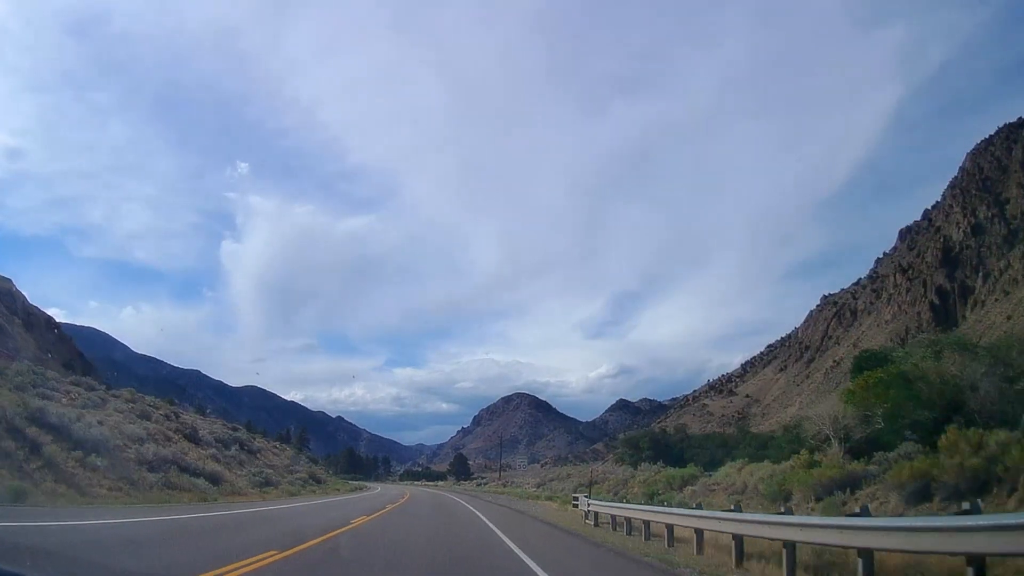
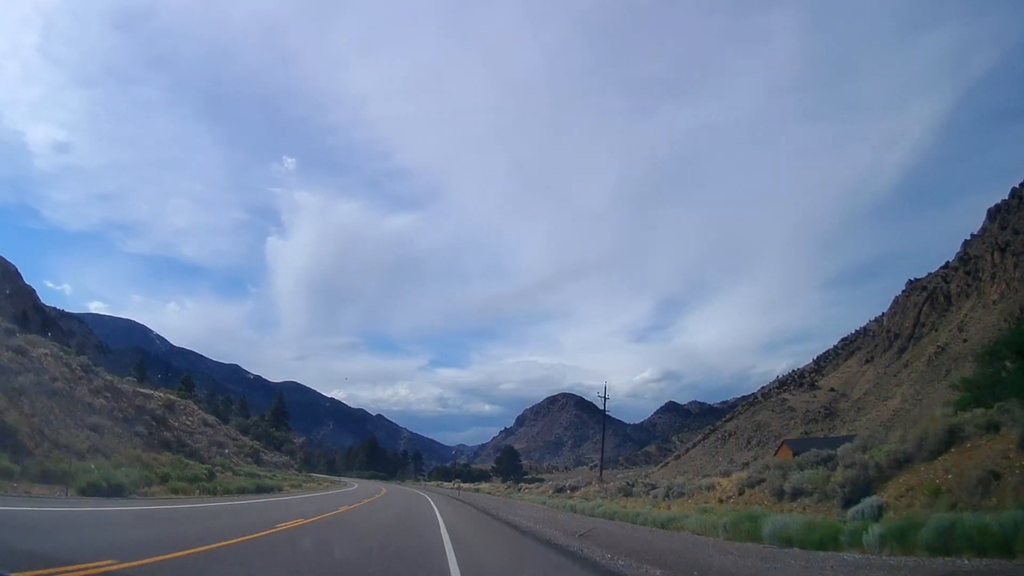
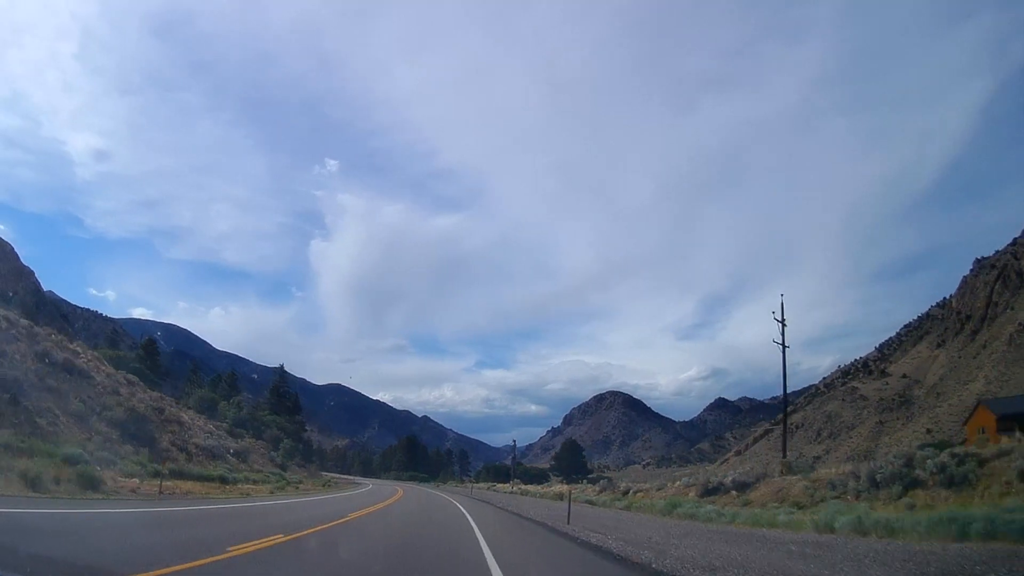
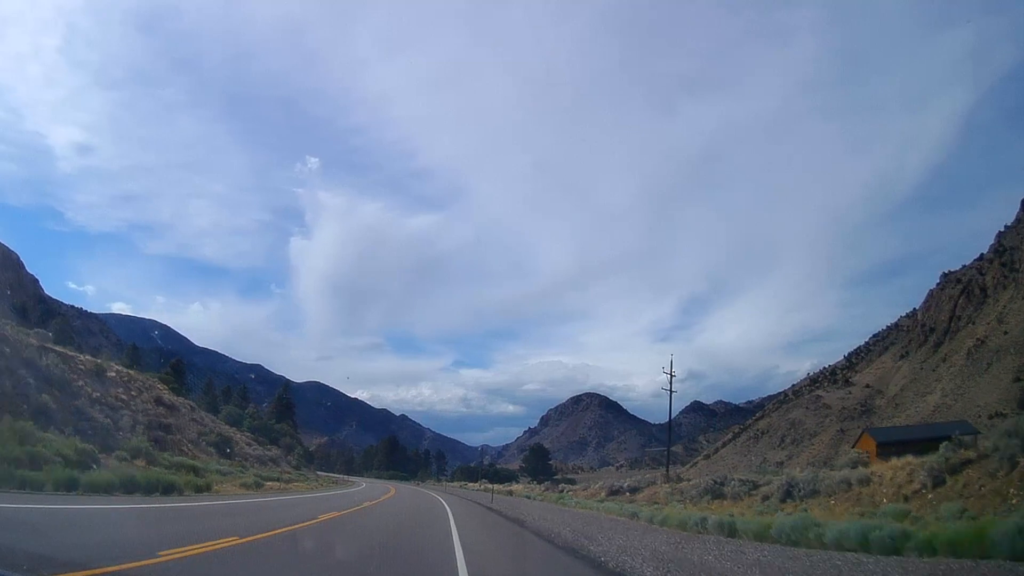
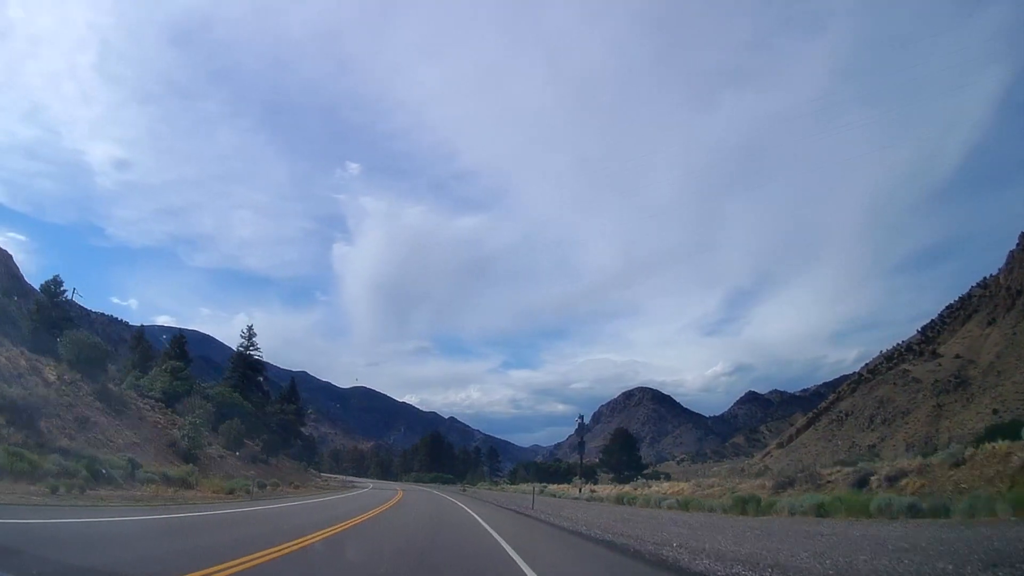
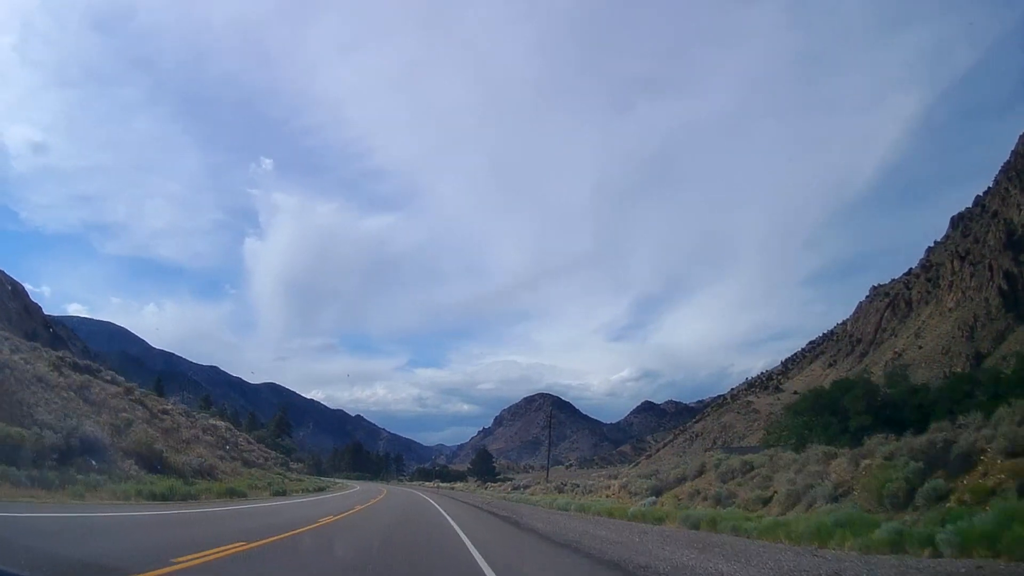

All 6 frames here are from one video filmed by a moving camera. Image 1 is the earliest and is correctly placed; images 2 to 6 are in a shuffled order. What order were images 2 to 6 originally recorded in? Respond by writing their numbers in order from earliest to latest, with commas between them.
6, 2, 4, 3, 5
